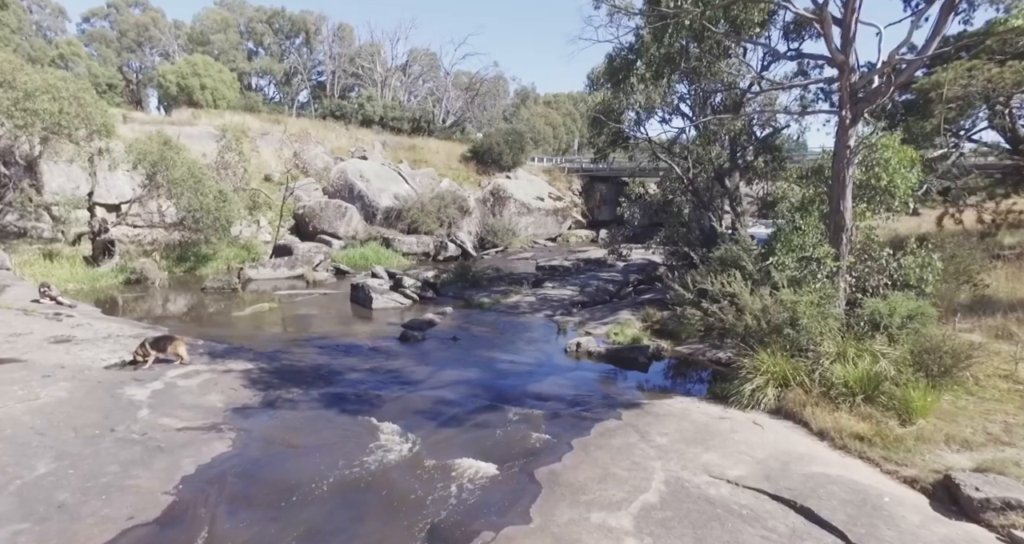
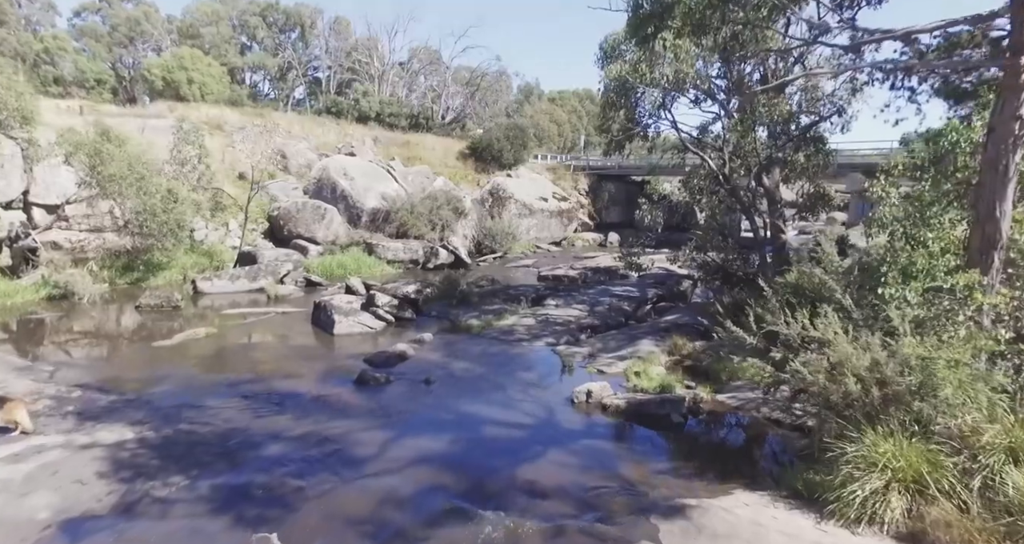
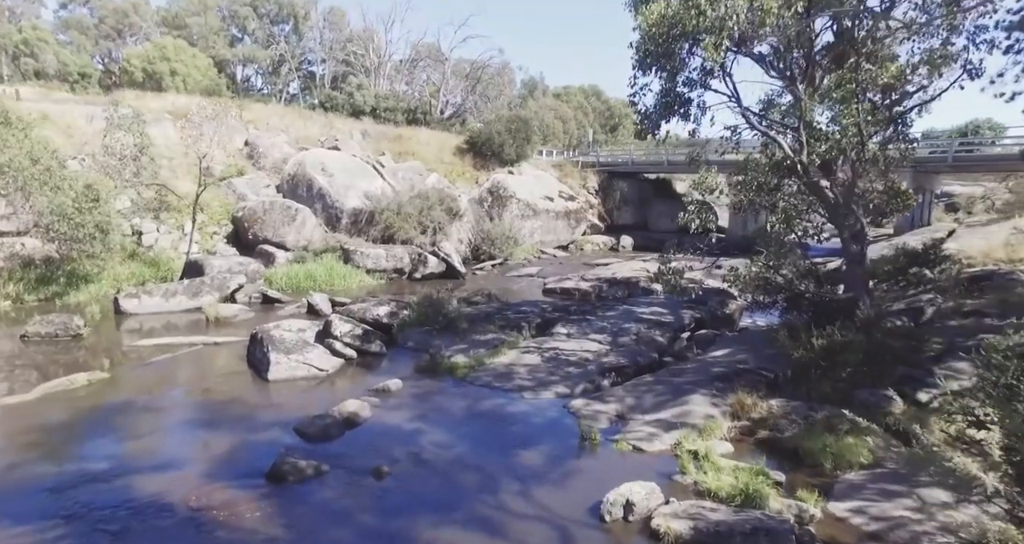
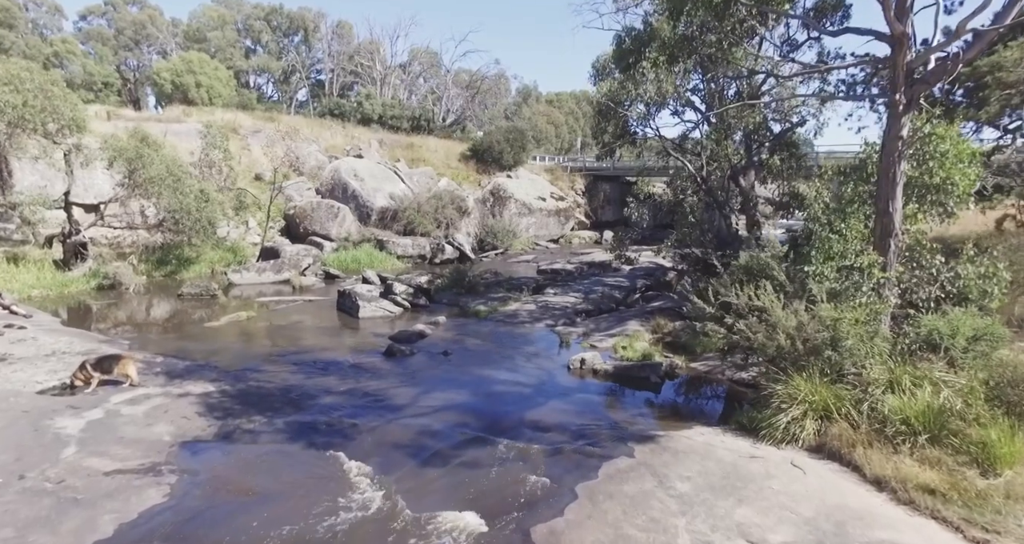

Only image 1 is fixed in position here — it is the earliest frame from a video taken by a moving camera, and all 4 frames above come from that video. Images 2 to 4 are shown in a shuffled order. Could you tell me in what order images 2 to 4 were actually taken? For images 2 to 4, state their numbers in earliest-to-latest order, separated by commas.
4, 2, 3
